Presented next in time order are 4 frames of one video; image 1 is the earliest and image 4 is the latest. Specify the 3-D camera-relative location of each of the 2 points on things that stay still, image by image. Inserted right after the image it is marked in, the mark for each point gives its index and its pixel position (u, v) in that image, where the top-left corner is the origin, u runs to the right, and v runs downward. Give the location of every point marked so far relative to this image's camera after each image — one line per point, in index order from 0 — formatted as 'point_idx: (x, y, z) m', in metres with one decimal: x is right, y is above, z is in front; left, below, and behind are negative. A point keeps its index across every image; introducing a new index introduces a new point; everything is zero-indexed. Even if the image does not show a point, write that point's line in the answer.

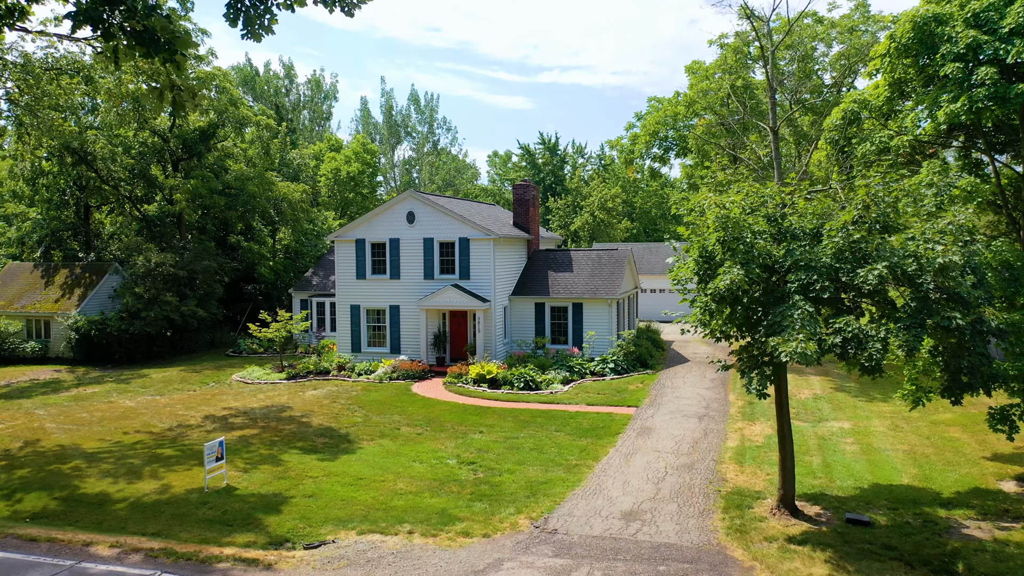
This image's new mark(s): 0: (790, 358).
0: (+2.7, -0.7, +8.4) m
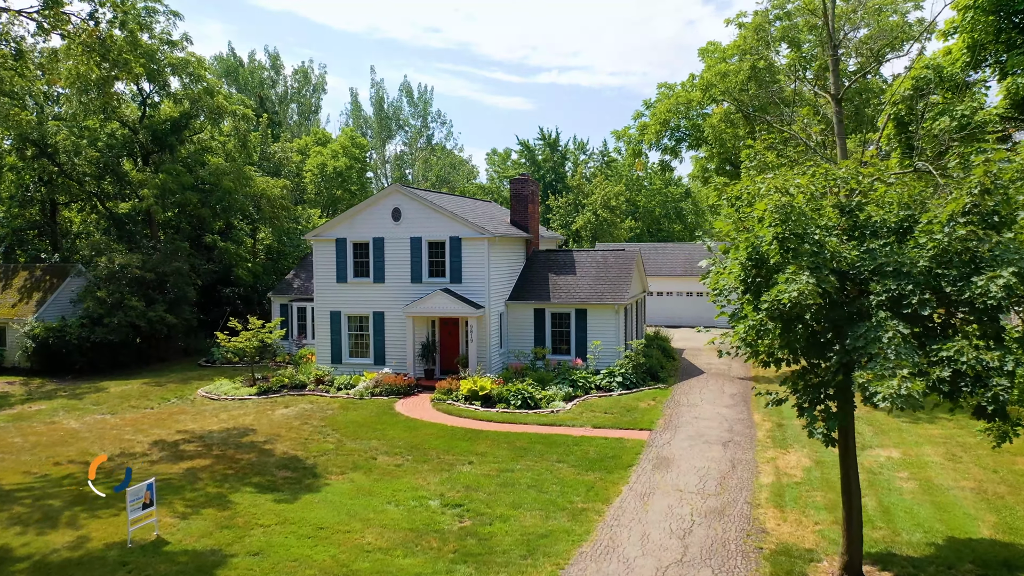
0: (+2.6, -0.8, +6.0) m
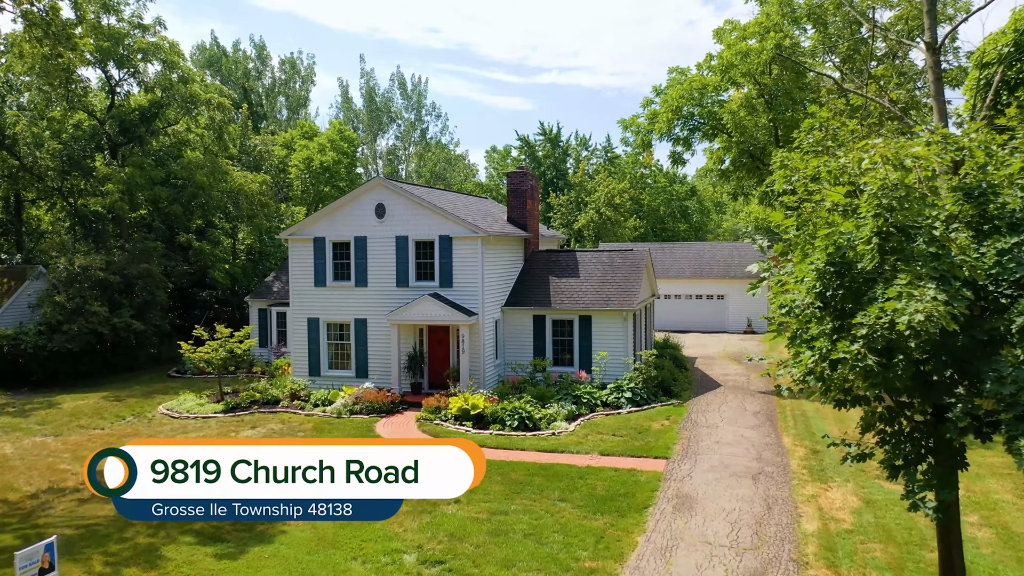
0: (+2.5, -0.9, +3.9) m
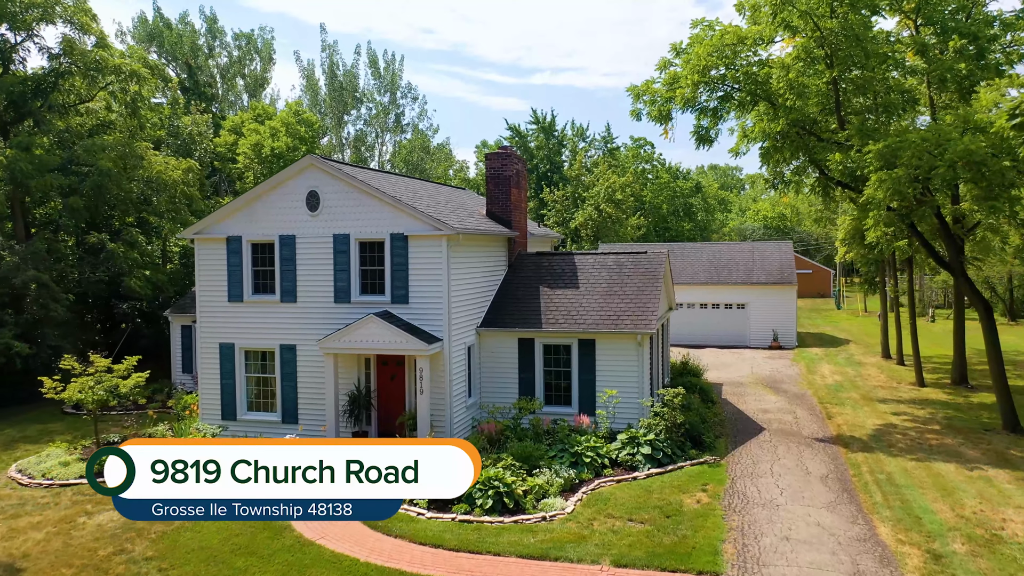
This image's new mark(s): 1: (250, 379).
0: (+2.2, -1.1, -1.0) m
1: (-4.6, -1.6, +15.3) m
